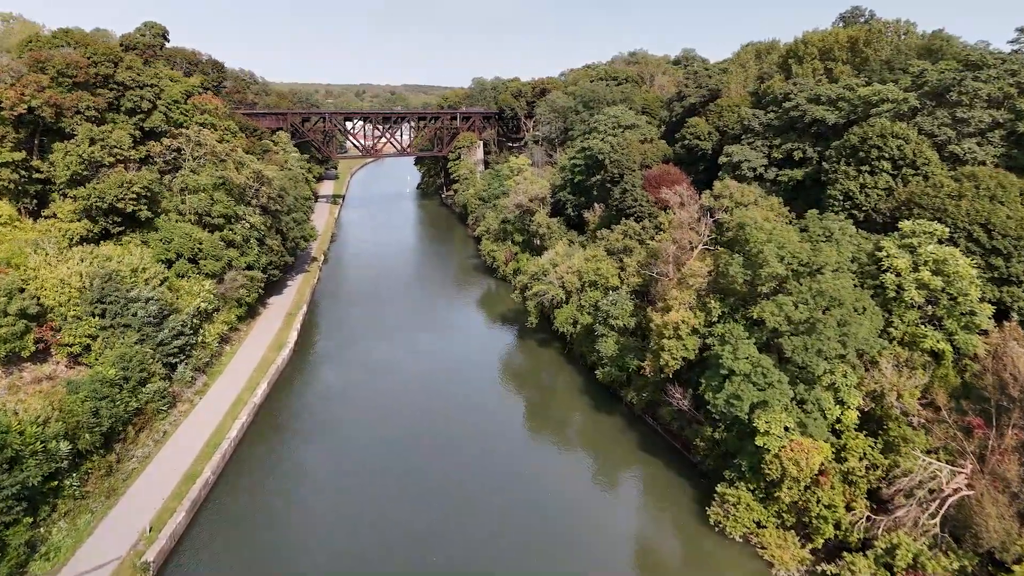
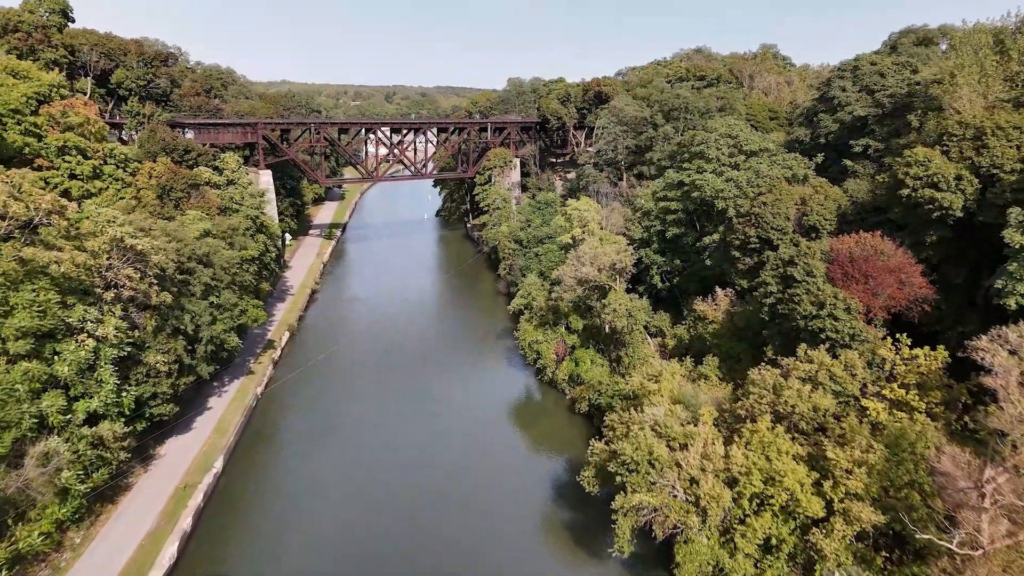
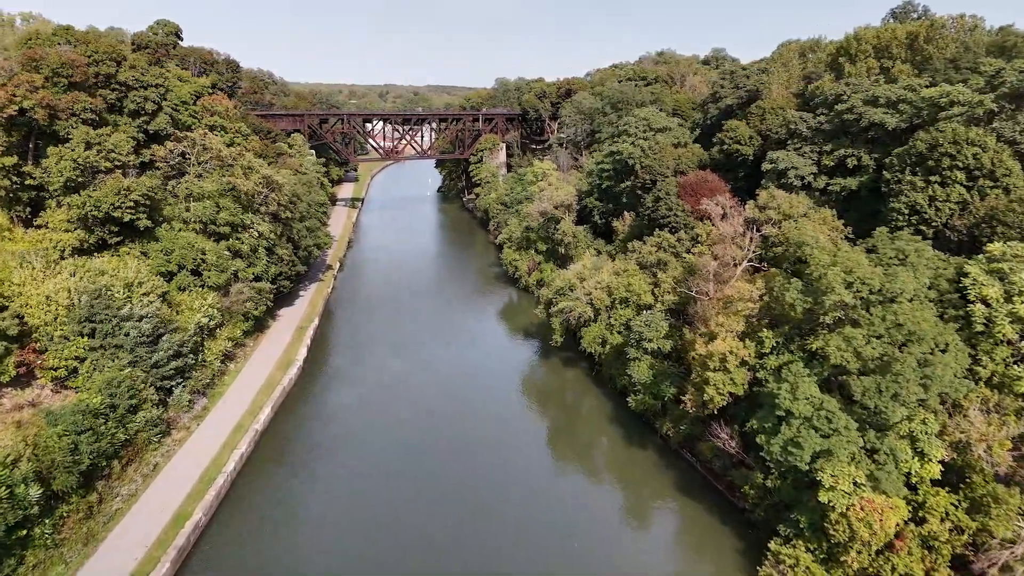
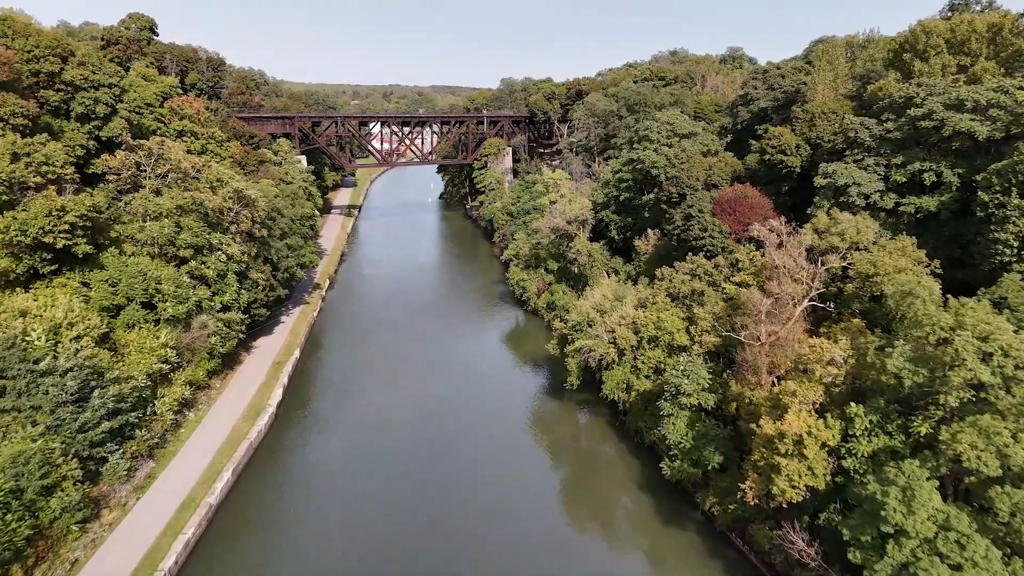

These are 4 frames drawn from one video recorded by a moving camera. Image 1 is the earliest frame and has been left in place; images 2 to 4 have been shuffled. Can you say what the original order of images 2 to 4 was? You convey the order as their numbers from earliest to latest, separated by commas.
3, 4, 2
